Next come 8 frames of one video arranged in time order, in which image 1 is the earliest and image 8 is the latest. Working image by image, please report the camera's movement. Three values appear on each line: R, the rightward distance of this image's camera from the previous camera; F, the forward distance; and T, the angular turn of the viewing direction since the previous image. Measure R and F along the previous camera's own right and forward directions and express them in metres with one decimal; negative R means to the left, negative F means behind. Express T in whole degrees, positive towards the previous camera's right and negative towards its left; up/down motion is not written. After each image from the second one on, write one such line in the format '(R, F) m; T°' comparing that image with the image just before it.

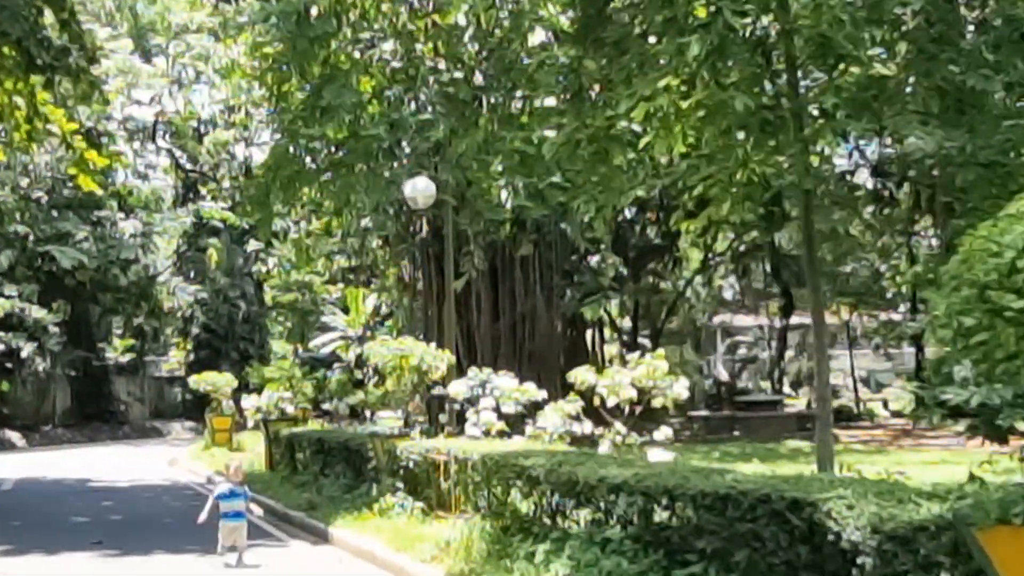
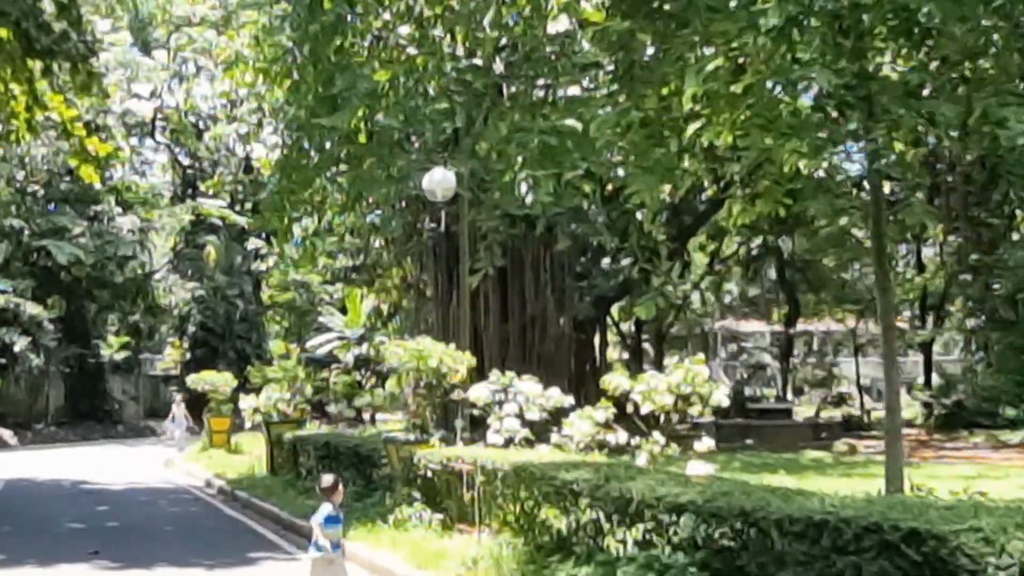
(-0.3, +0.7) m; 0°
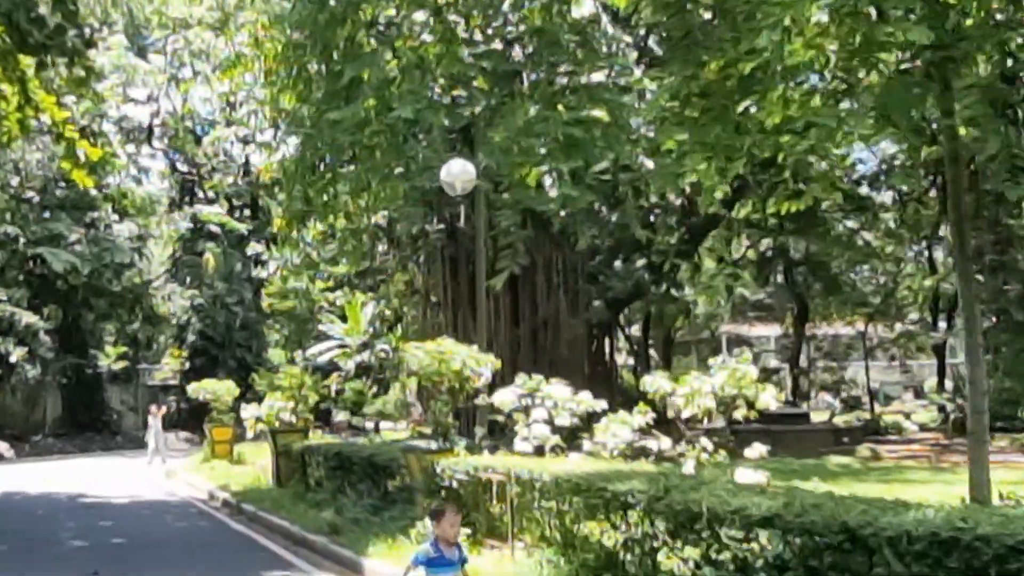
(-0.2, +0.7) m; 0°
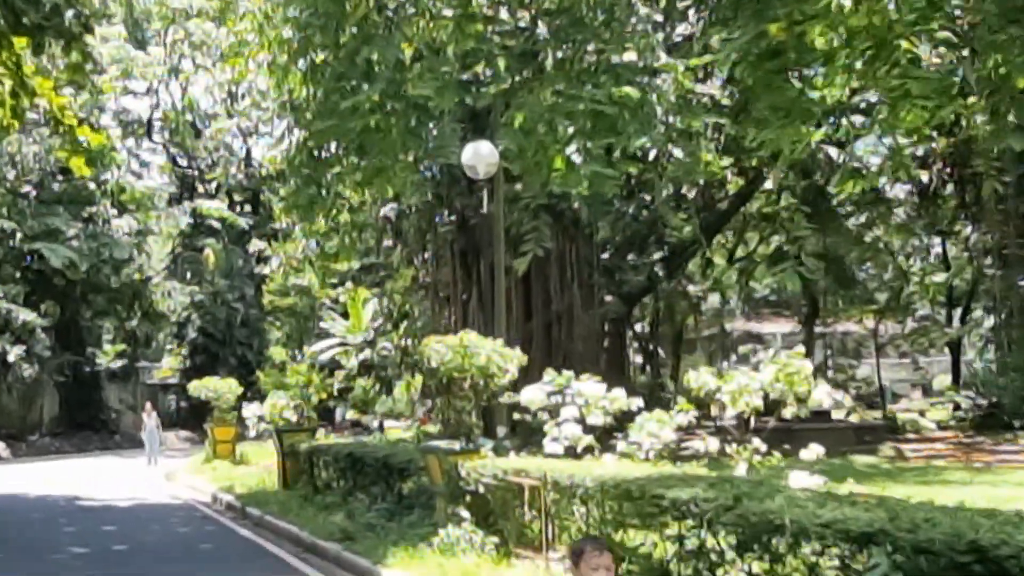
(-0.2, +0.7) m; 0°
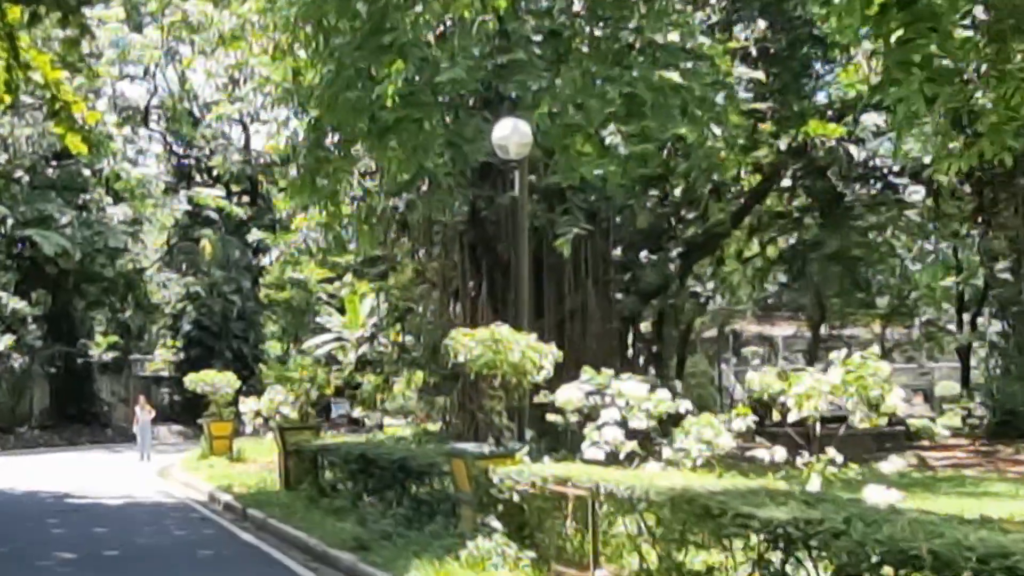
(-0.3, +0.8) m; 0°
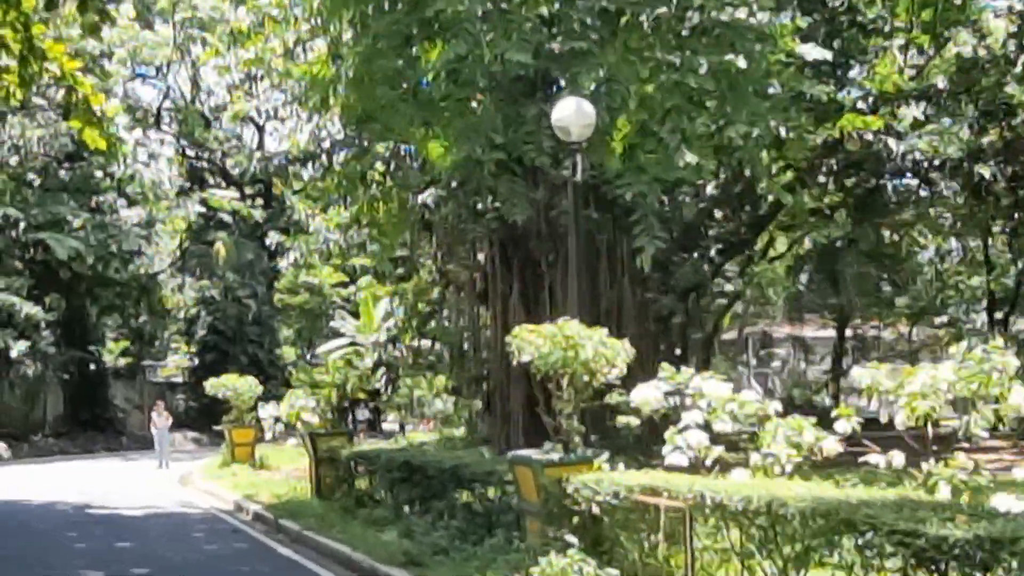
(-0.4, +0.7) m; 0°
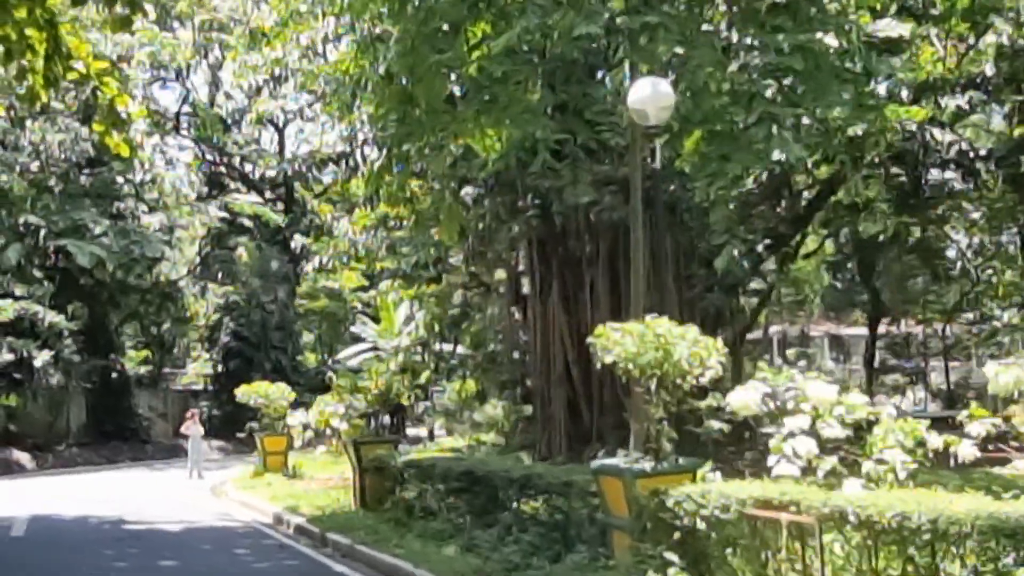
(-0.4, +0.6) m; -1°
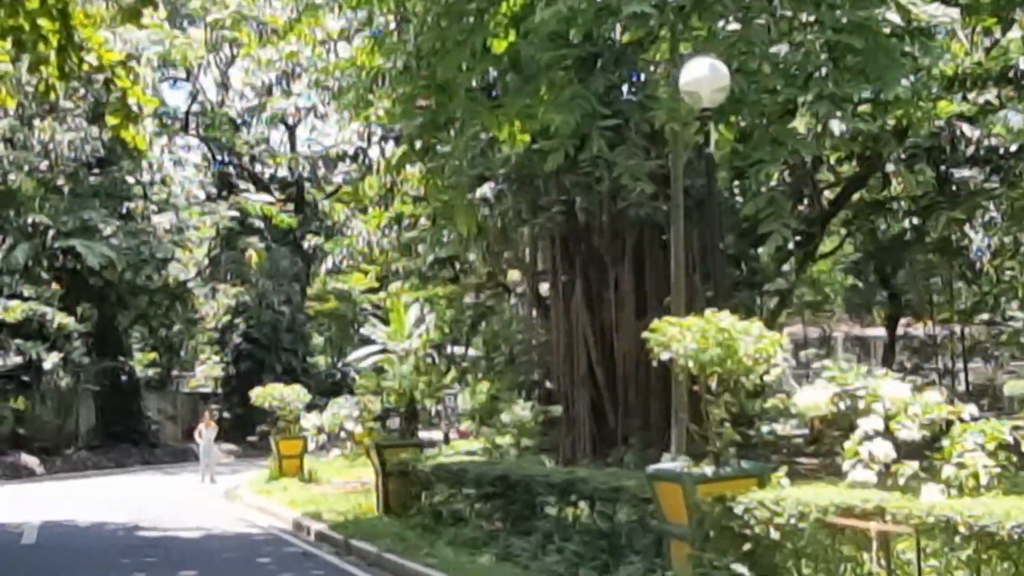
(-0.2, +0.5) m; 0°
